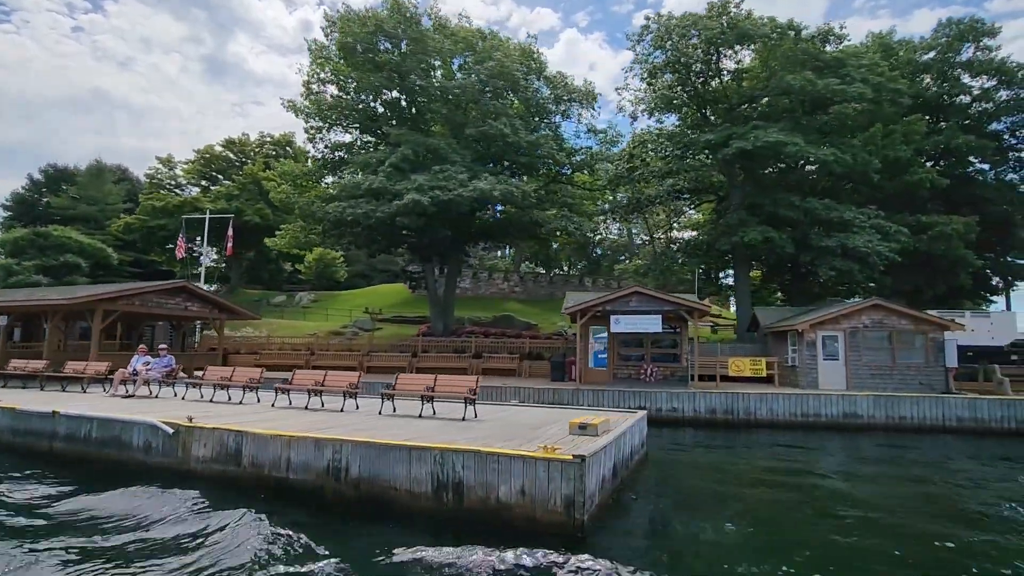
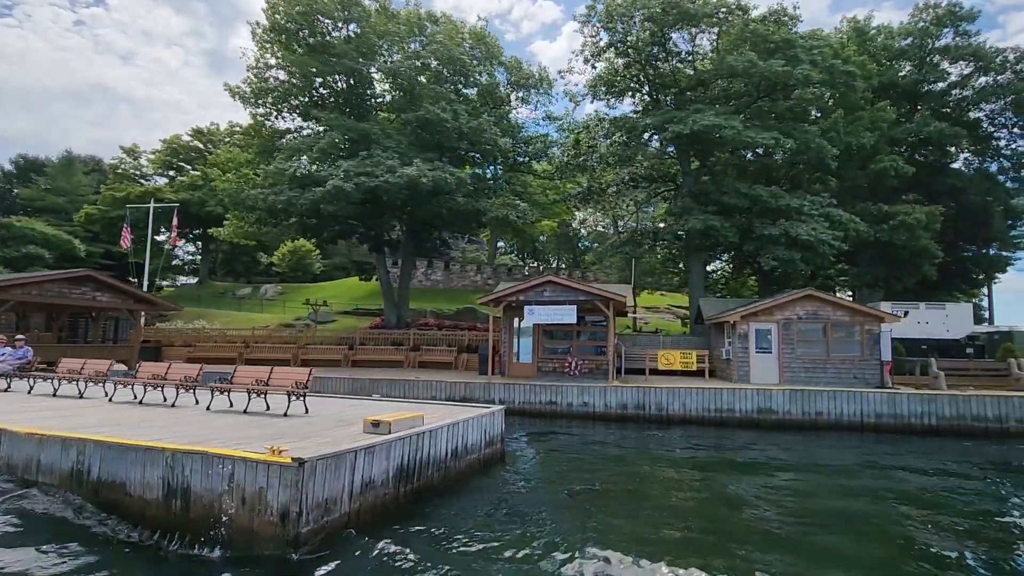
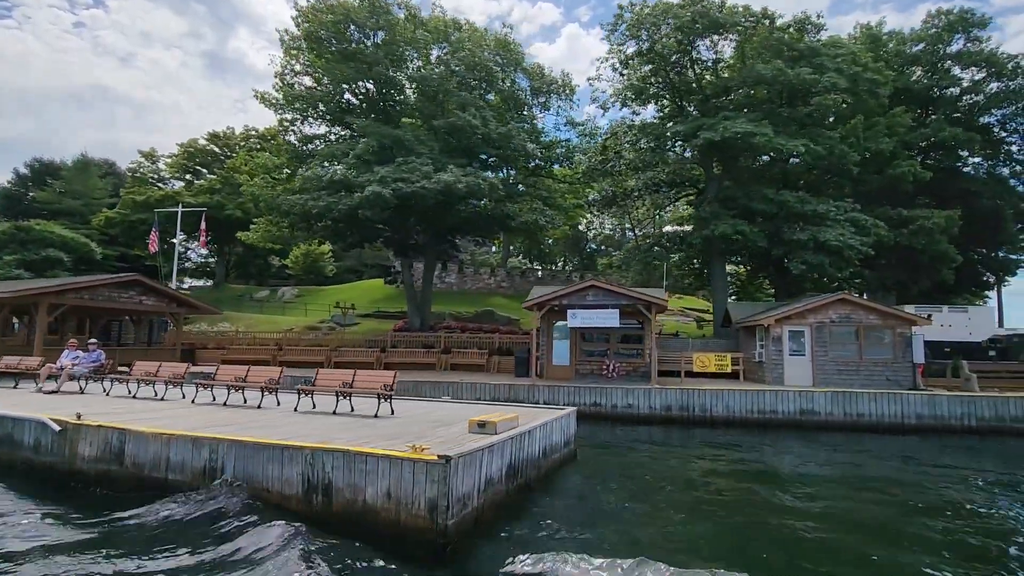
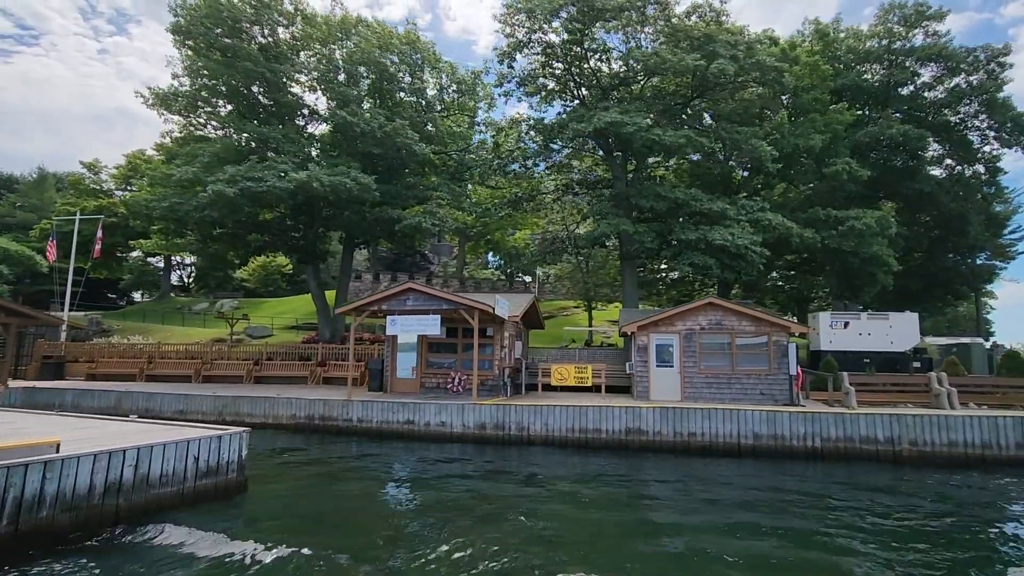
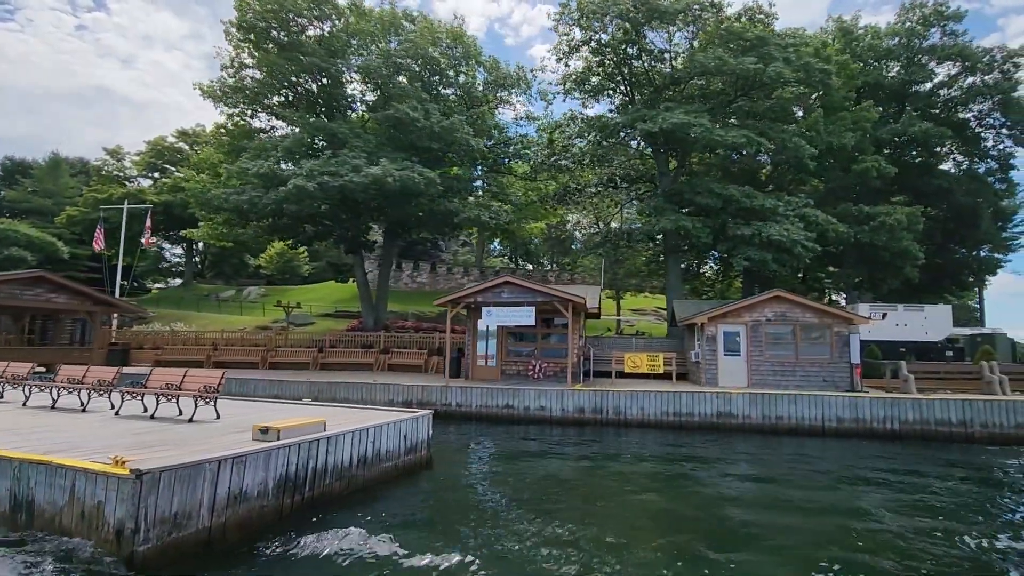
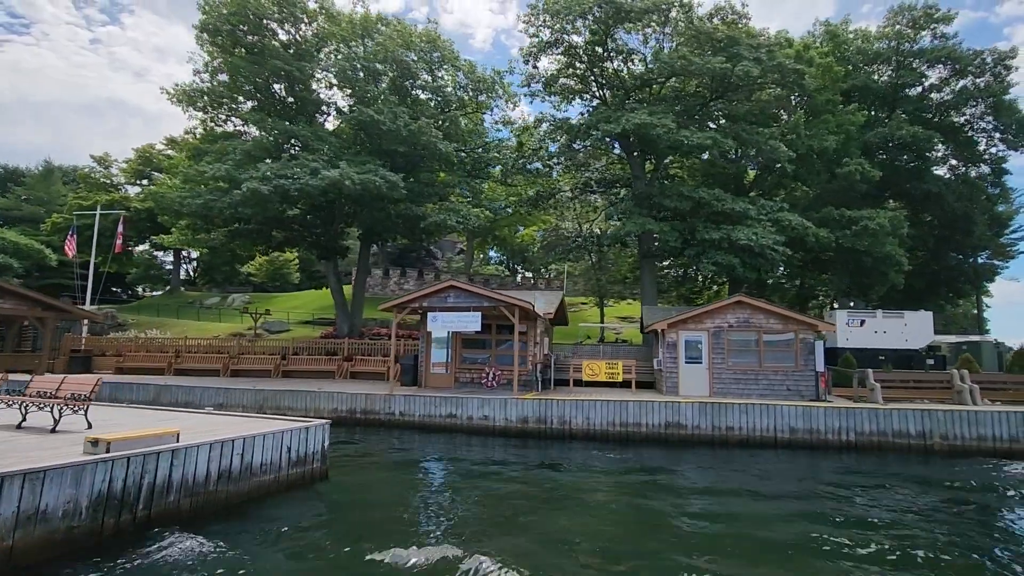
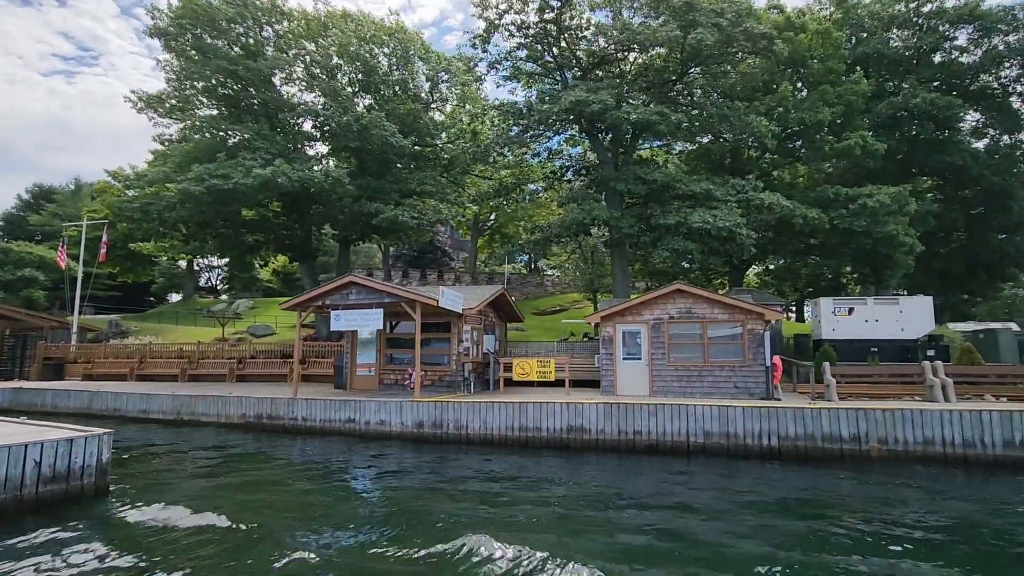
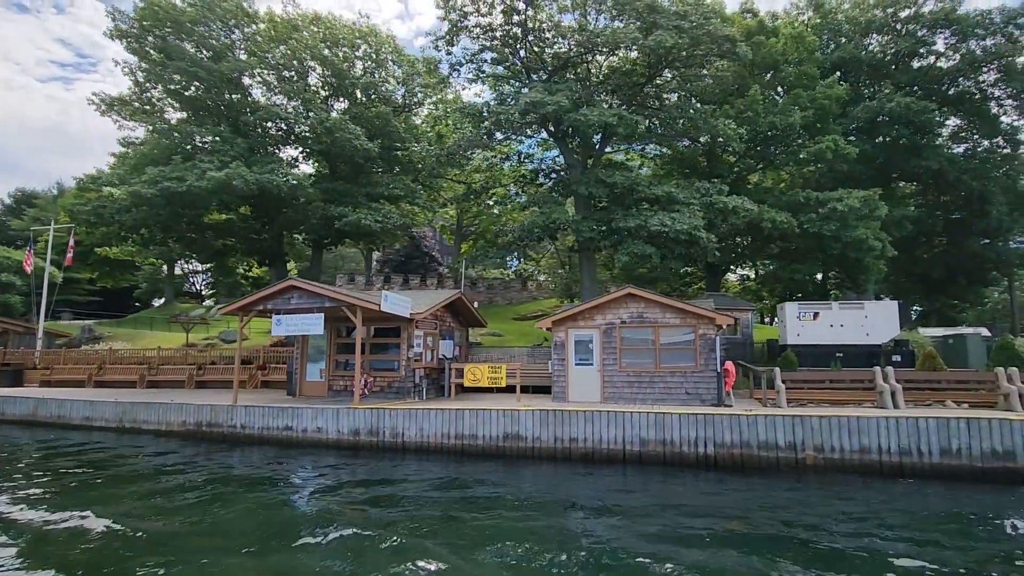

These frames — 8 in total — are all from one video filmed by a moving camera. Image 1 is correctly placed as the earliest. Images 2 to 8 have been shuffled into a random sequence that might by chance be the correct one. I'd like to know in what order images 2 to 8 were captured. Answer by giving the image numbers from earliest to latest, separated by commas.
3, 2, 5, 6, 4, 7, 8
